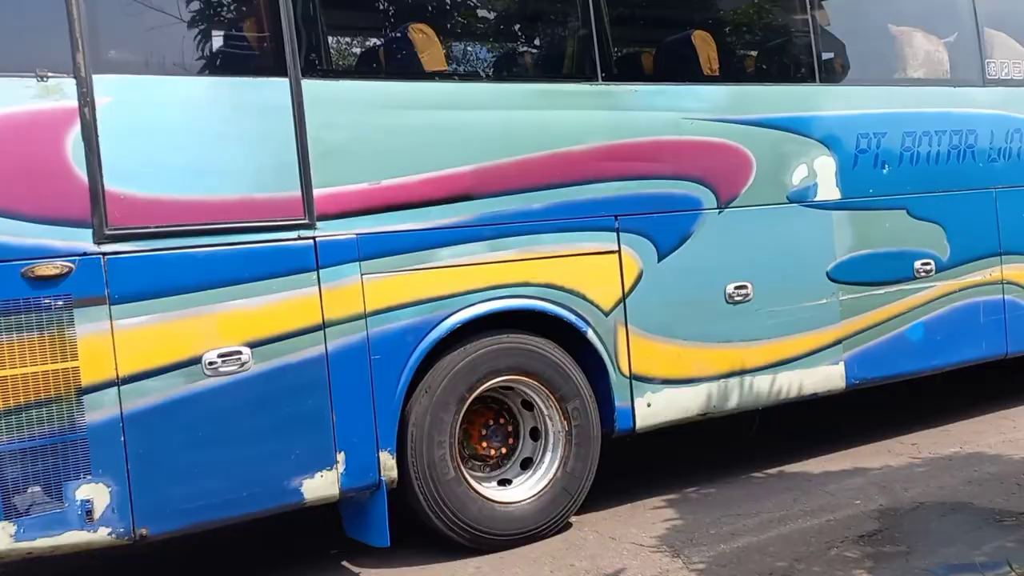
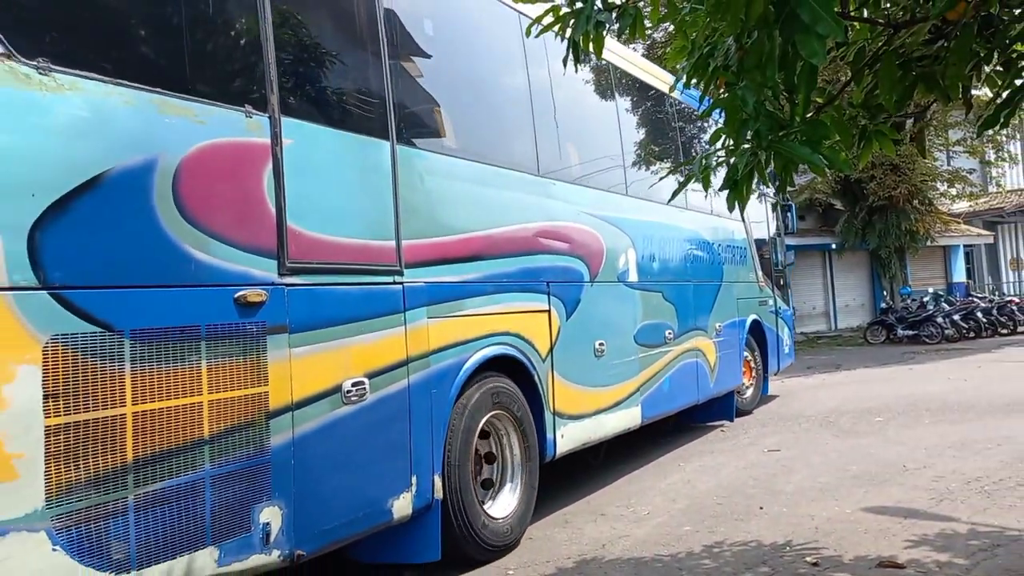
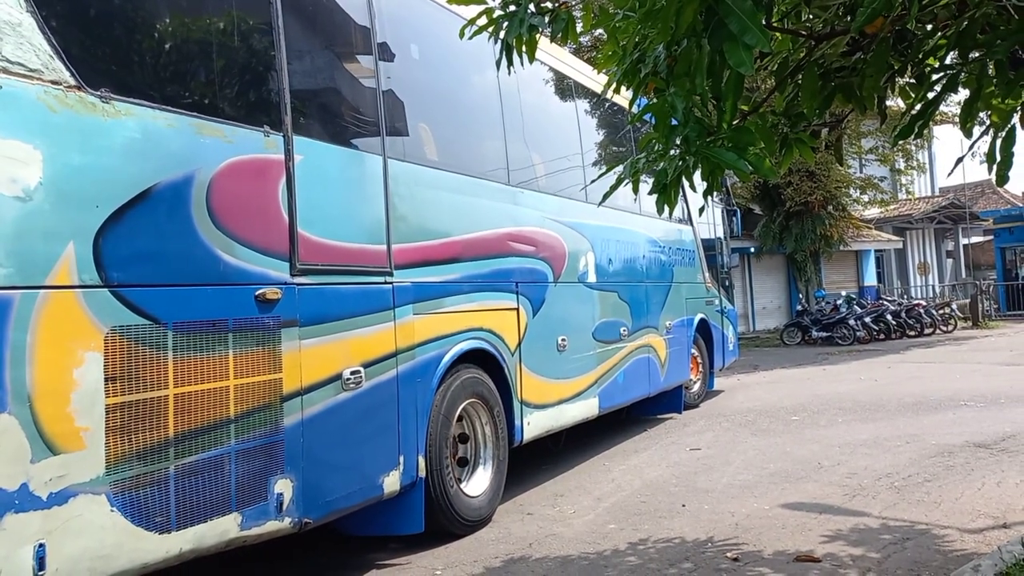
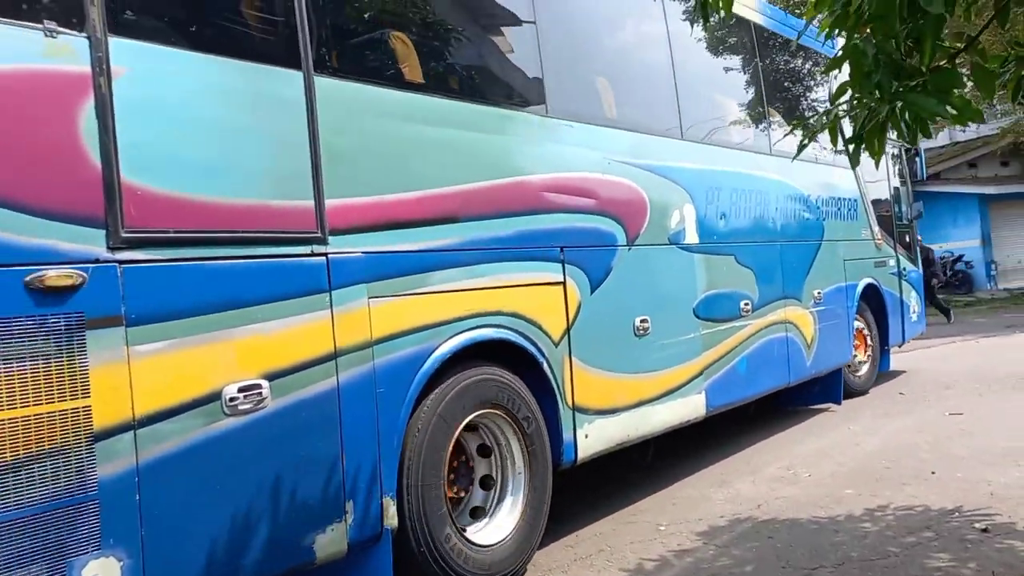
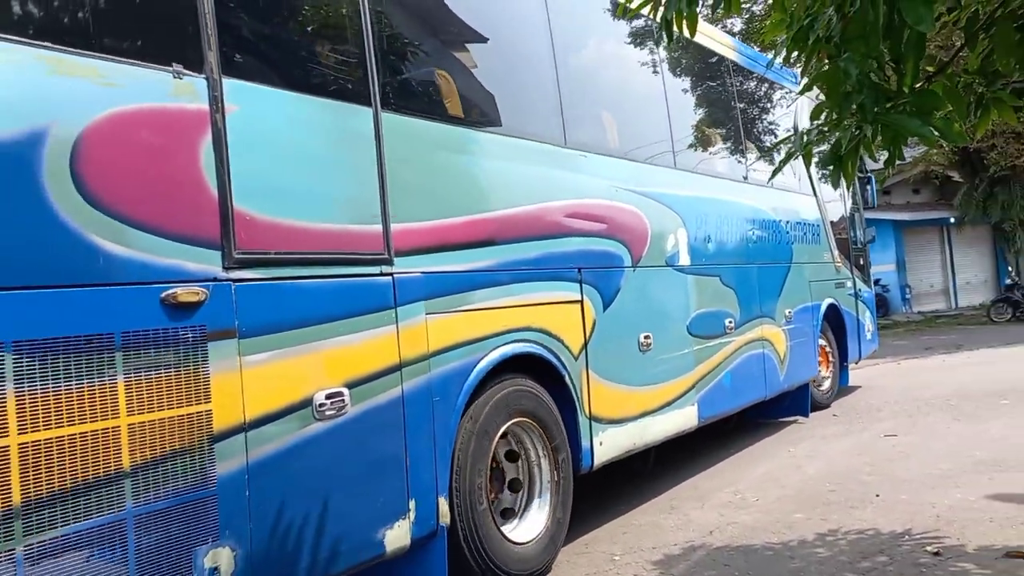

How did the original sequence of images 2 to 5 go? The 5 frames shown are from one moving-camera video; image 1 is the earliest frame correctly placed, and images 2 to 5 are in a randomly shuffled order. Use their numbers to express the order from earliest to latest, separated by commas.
4, 5, 2, 3
